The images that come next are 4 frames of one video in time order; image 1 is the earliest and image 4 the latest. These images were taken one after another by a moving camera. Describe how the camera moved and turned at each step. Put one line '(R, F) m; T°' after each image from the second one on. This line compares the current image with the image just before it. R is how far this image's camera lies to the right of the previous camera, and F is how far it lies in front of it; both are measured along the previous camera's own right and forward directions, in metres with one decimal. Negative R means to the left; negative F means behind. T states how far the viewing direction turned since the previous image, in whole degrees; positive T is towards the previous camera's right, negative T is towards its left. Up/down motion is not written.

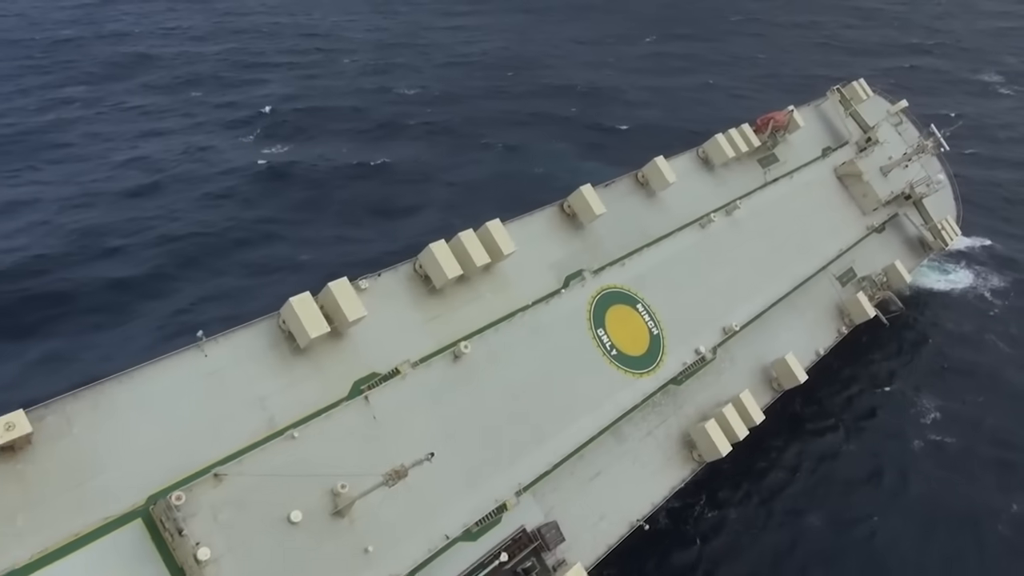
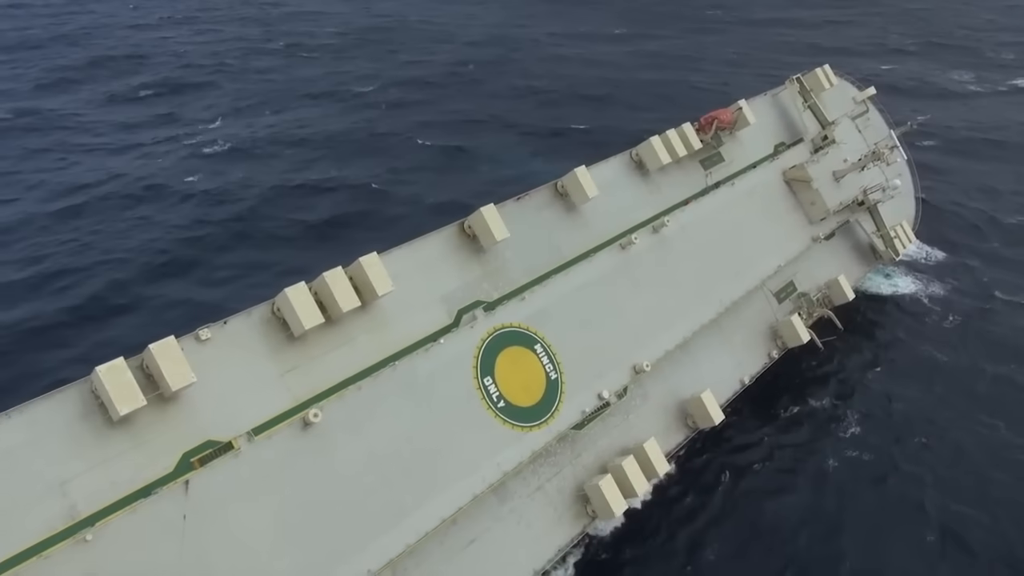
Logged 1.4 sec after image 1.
(+3.8, +2.3) m; 0°
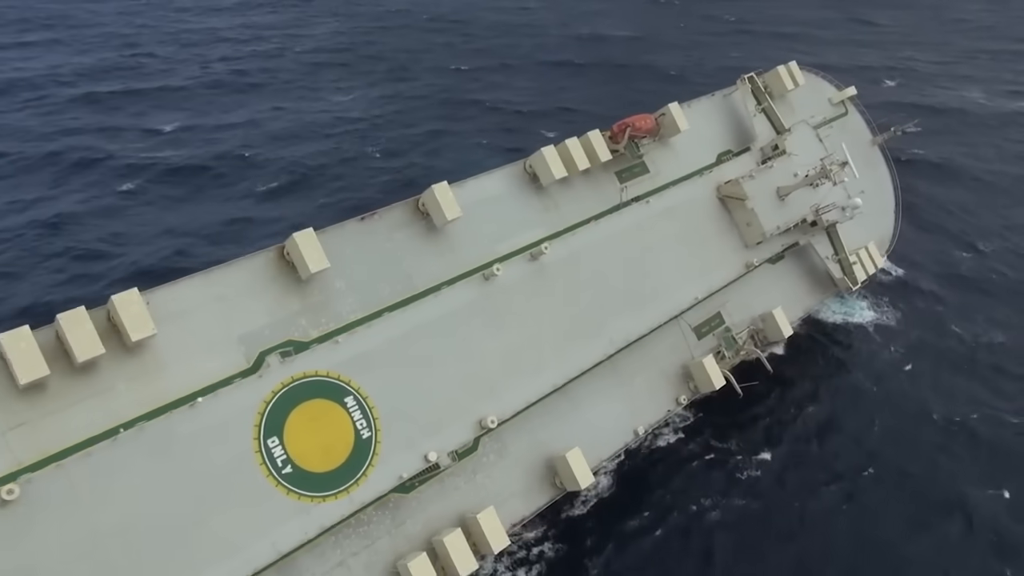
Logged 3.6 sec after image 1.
(+6.7, +3.9) m; -3°
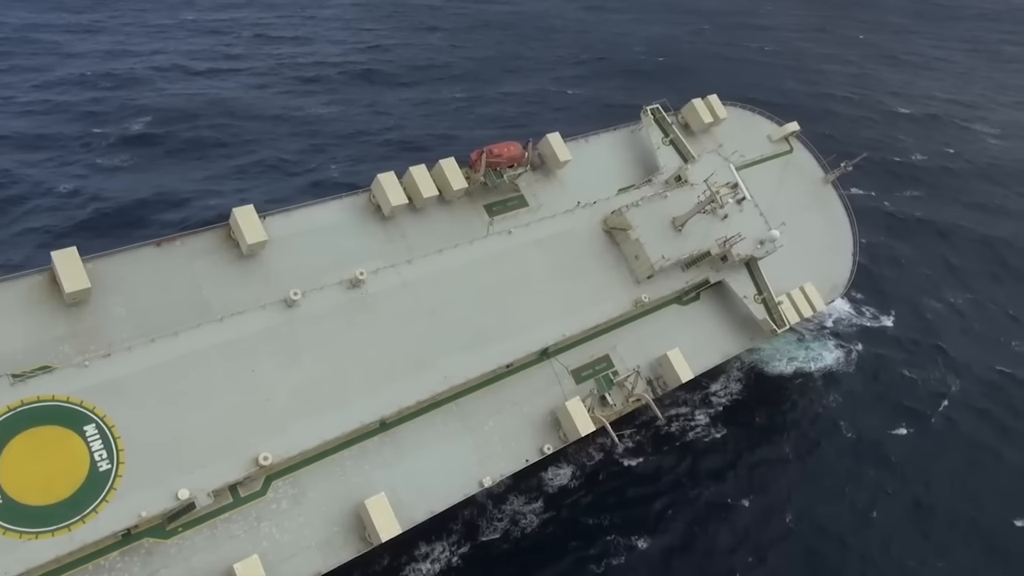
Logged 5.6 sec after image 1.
(+8.7, +2.7) m; -6°
